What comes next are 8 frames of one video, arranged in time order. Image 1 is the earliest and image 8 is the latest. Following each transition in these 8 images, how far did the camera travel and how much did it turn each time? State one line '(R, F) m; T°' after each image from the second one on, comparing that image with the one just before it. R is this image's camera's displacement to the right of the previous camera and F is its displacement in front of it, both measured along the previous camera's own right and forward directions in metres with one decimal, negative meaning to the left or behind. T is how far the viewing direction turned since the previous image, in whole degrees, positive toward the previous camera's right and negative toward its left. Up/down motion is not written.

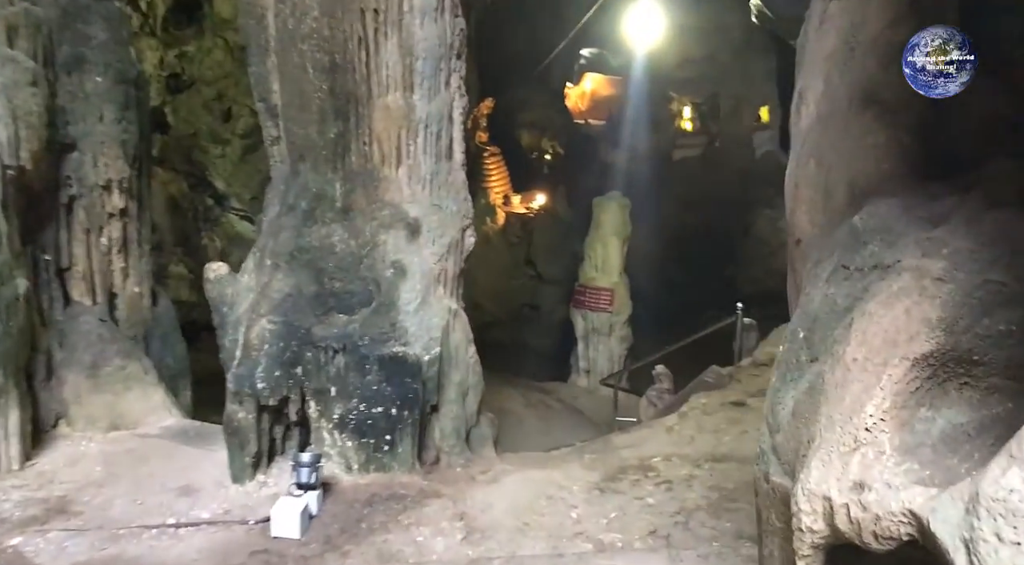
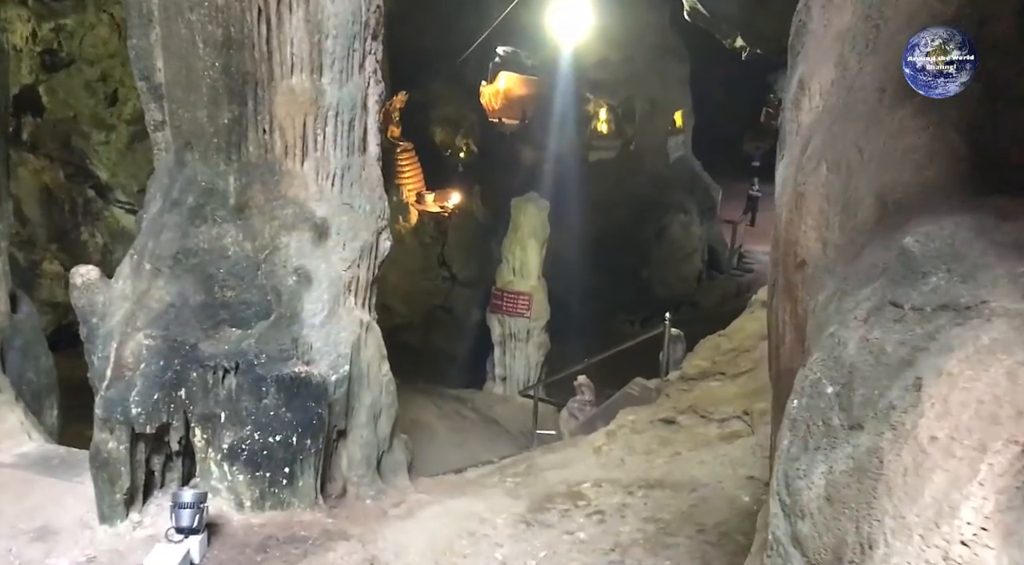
(0.0, +0.5) m; +6°
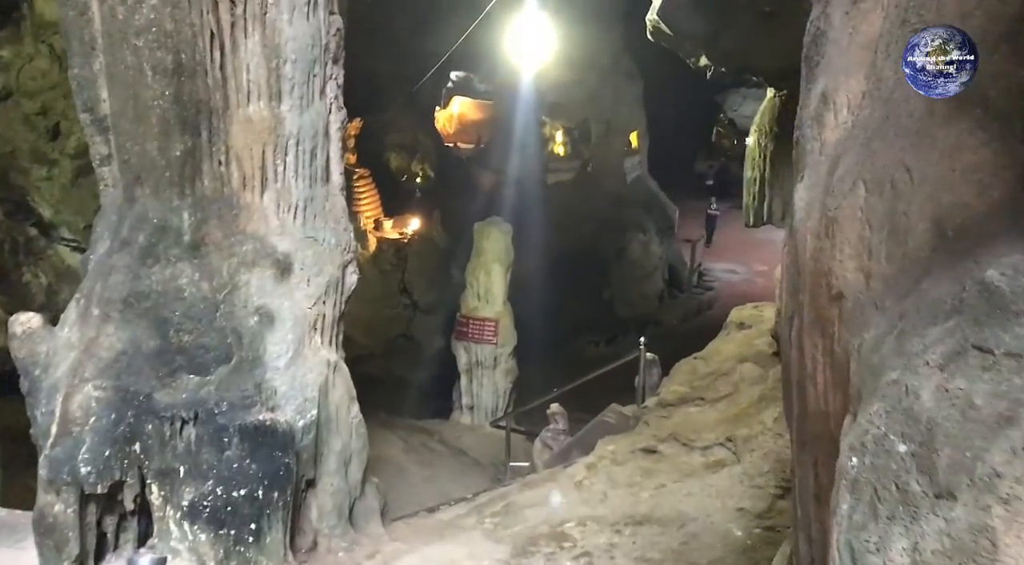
(-0.1, +0.2) m; +3°
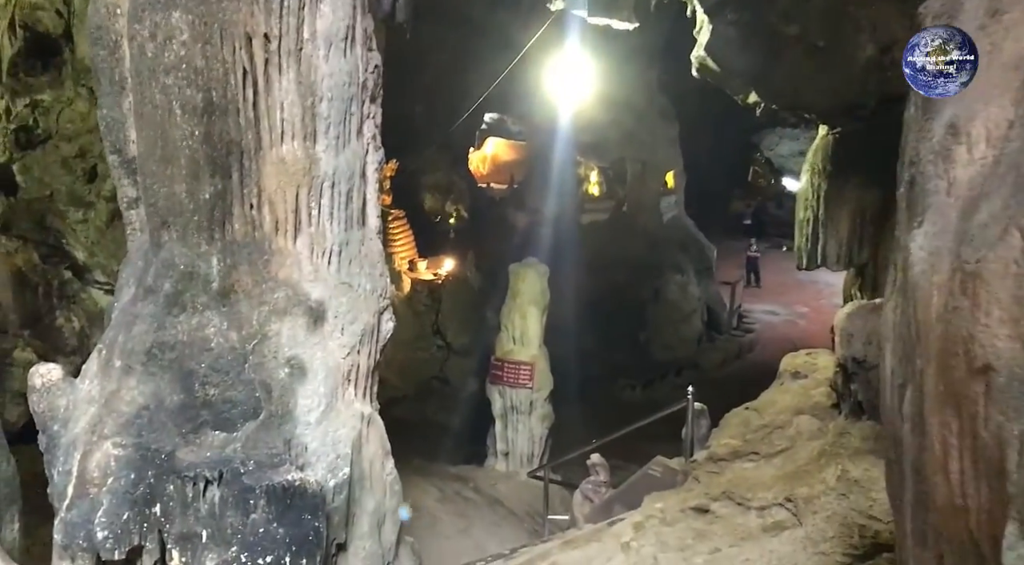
(-0.1, +0.3) m; -2°
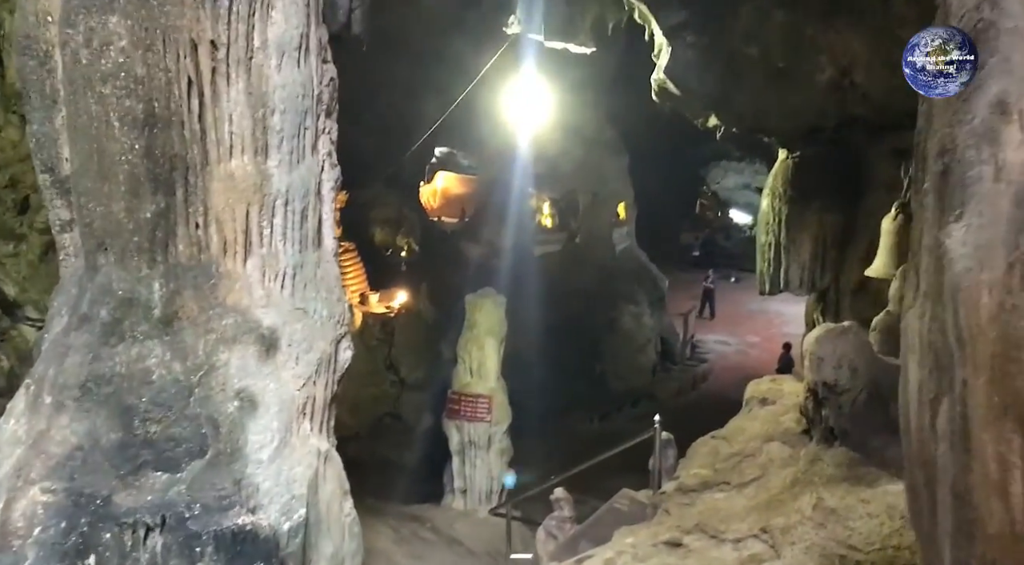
(-0.1, +0.2) m; +3°
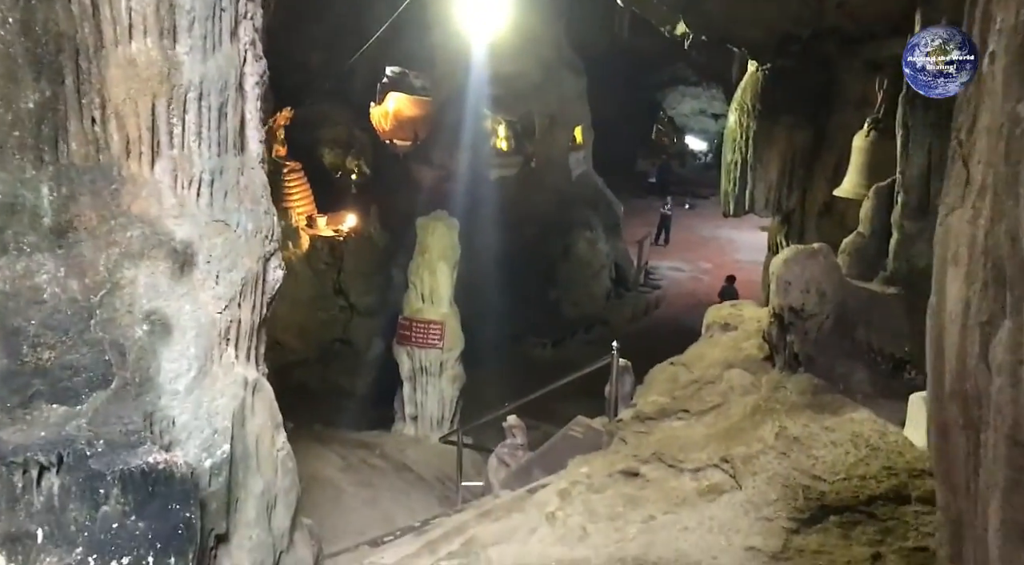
(0.0, +0.4) m; +3°
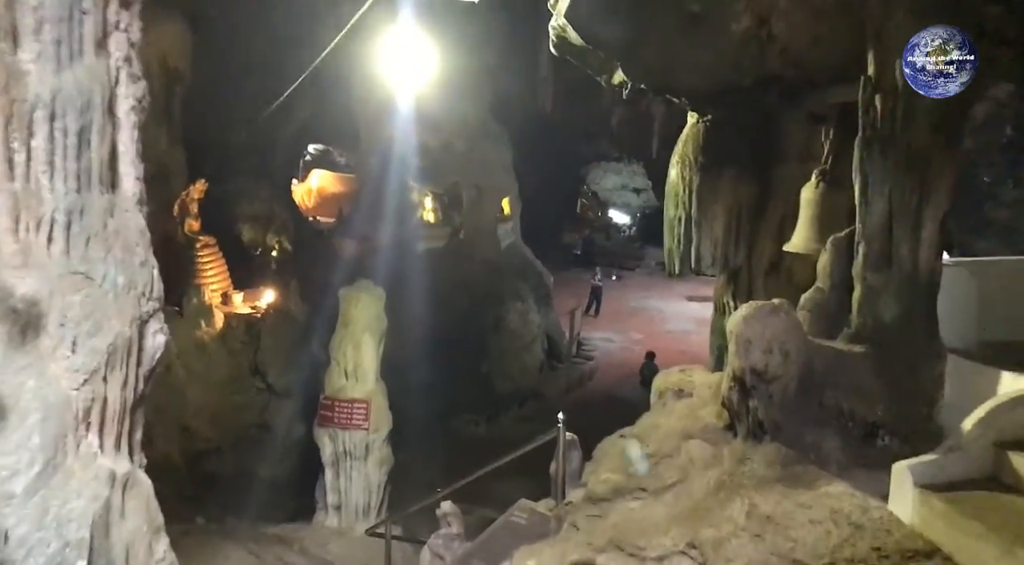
(0.0, +0.5) m; +5°
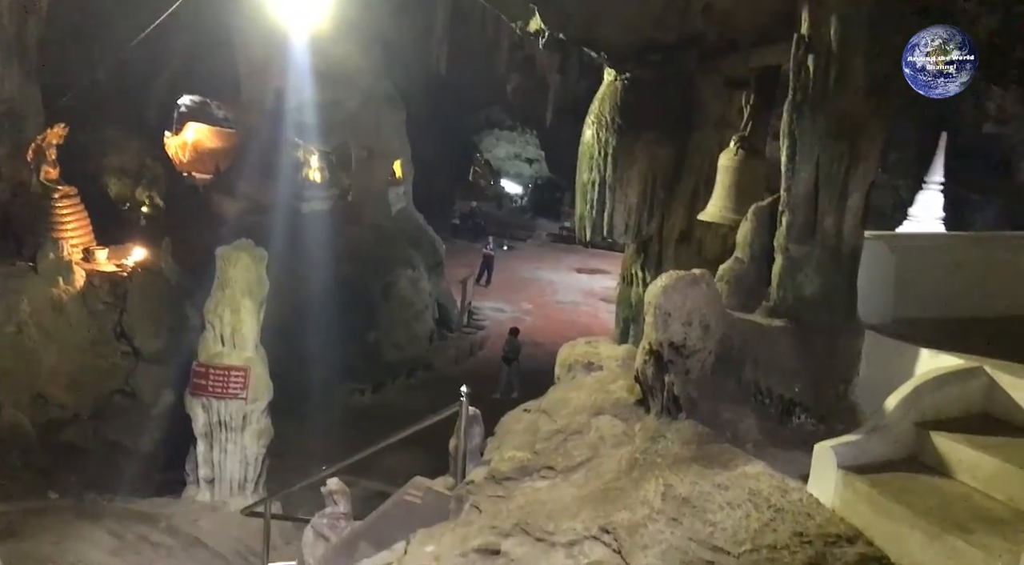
(-0.1, +0.4) m; +8°
